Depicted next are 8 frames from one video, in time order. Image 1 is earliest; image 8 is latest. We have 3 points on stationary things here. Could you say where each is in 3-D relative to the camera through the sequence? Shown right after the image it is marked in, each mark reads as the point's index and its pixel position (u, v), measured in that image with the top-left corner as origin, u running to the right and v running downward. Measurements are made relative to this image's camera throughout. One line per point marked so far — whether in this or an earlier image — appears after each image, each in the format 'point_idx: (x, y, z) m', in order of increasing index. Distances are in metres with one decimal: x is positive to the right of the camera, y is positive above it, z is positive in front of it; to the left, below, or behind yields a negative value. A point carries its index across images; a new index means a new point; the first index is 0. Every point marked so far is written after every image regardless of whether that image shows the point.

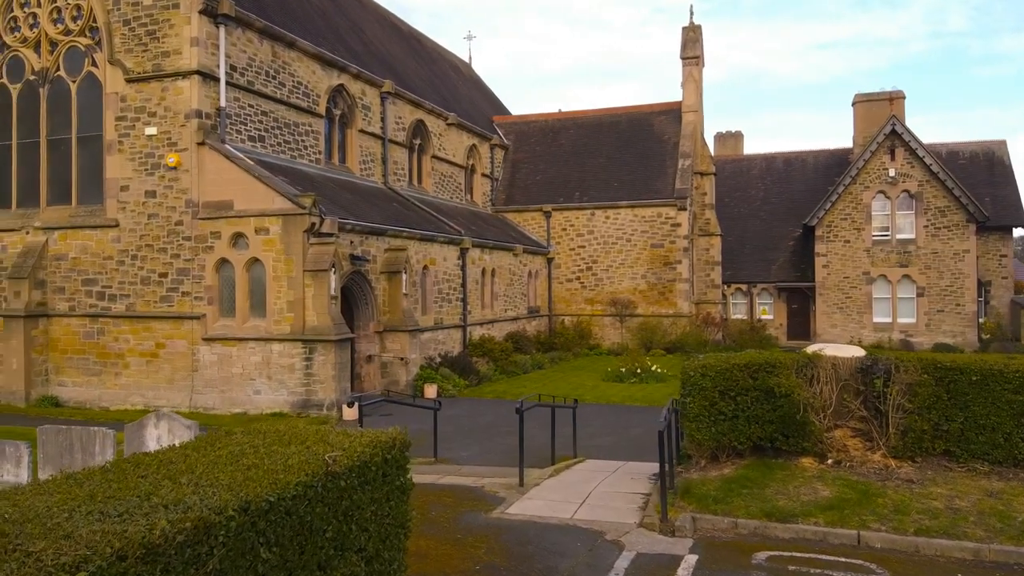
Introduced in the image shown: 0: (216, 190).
0: (-6.3, +2.1, +18.1) m
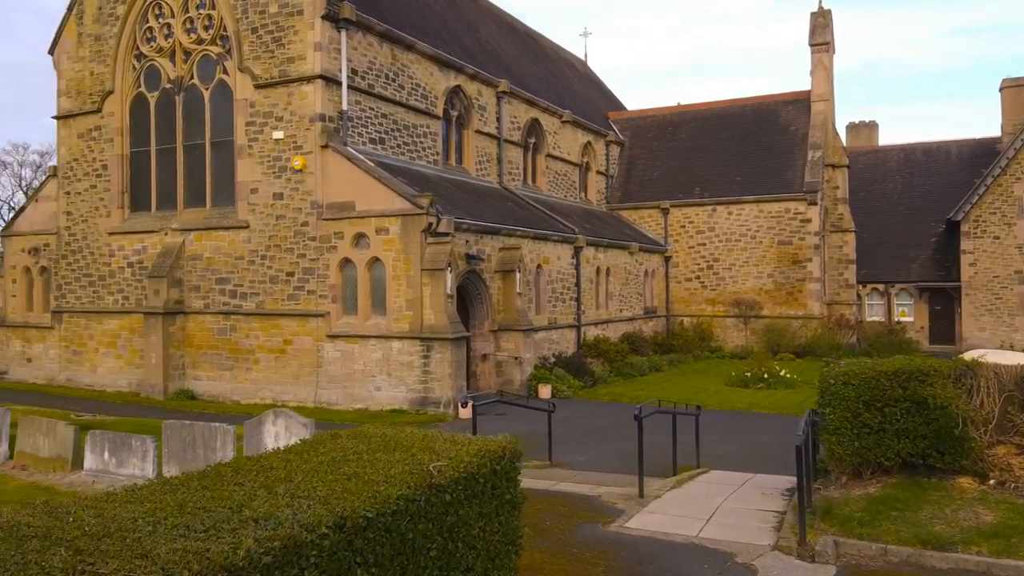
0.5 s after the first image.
0: (-3.8, +2.1, +18.4) m
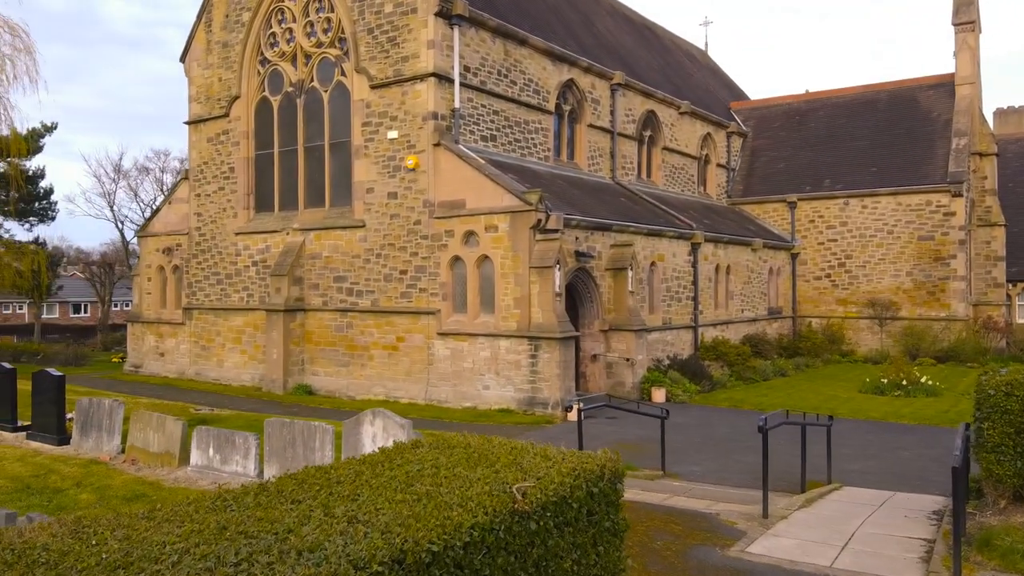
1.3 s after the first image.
0: (-1.3, +2.1, +18.3) m
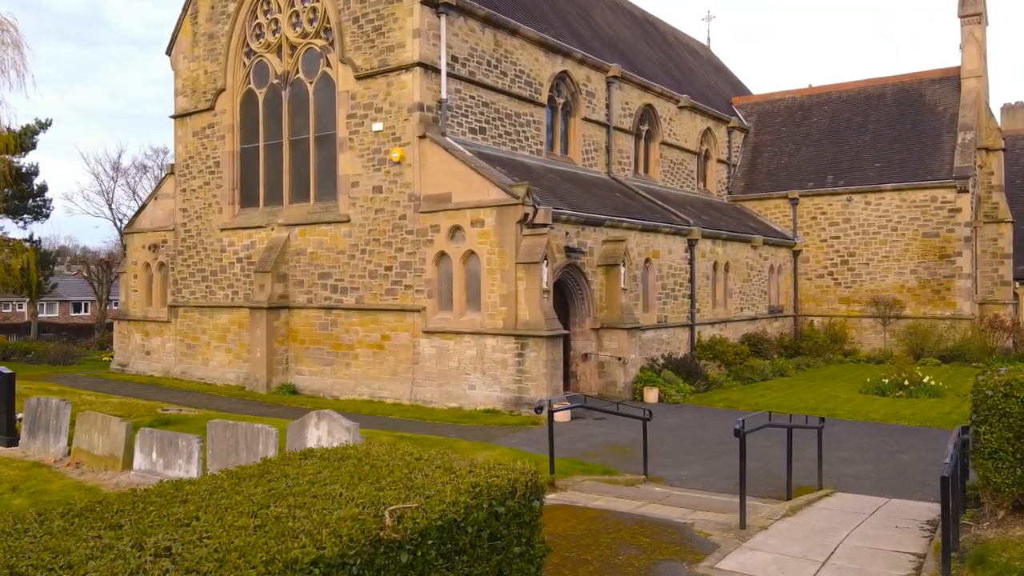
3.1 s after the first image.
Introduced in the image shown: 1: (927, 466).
0: (-1.6, +2.2, +17.7) m
1: (+5.9, -2.5, +12.1) m
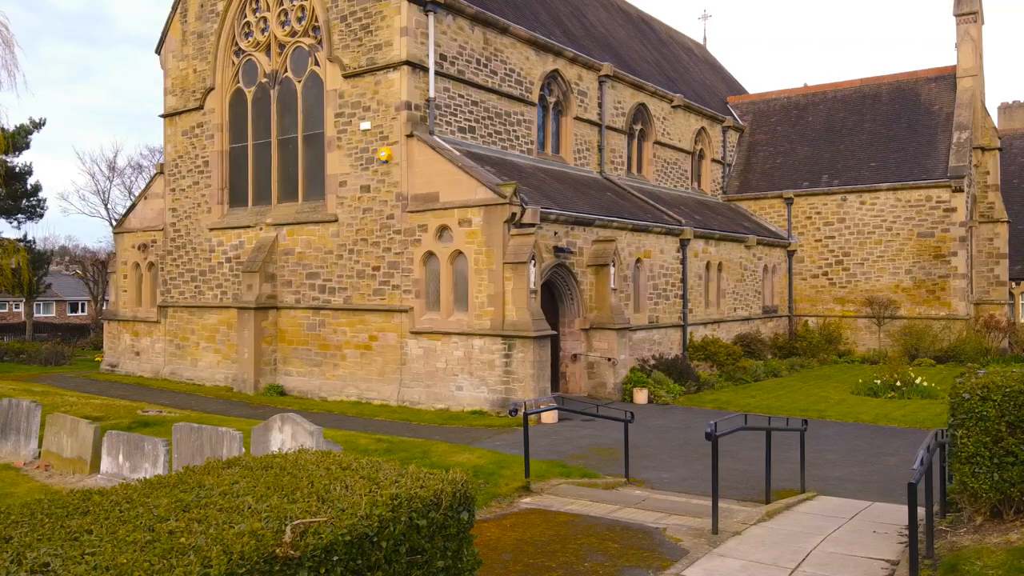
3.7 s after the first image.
0: (-1.8, +2.2, +17.6) m
1: (+5.6, -2.5, +11.9) m
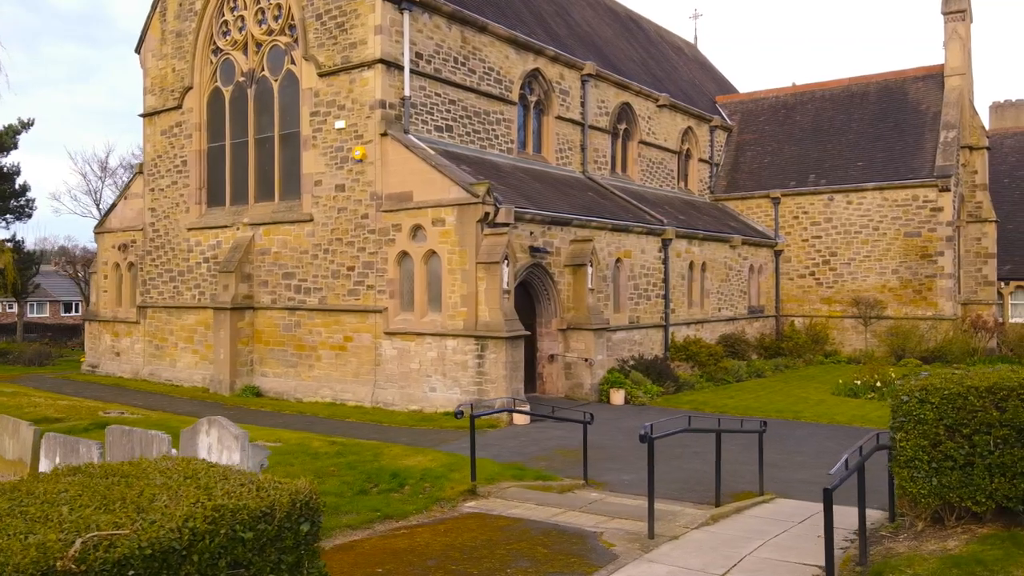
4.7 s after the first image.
0: (-2.4, +2.2, +17.5) m
1: (+5.1, -2.5, +11.8) m
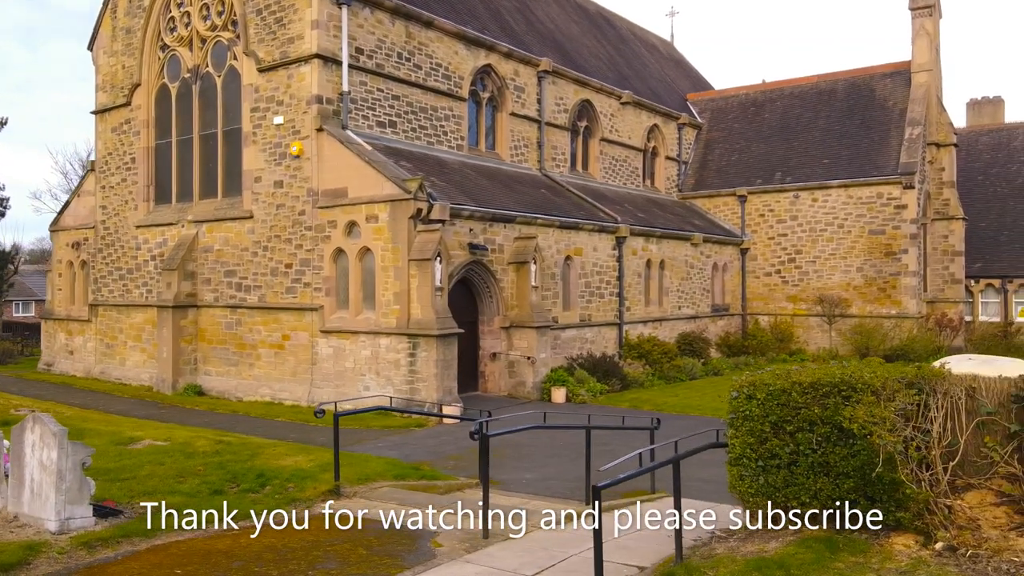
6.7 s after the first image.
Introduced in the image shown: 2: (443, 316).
0: (-3.6, +2.2, +17.3) m
1: (+3.8, -2.5, +11.6) m
2: (-1.3, -0.5, +16.0) m
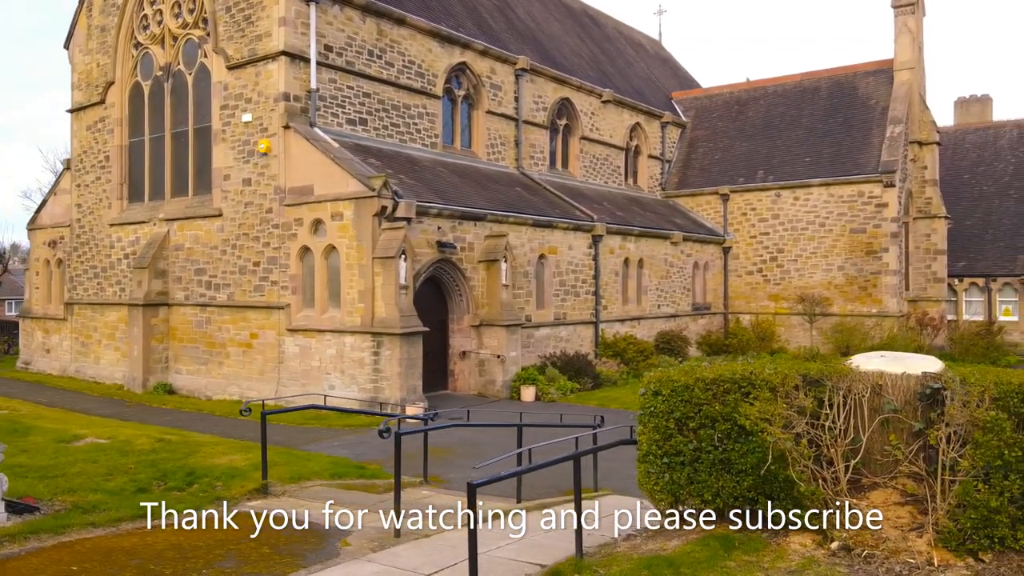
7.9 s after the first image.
0: (-4.3, +2.3, +17.2) m
1: (+3.2, -2.4, +11.5) m
2: (-2.0, -0.5, +16.0) m
